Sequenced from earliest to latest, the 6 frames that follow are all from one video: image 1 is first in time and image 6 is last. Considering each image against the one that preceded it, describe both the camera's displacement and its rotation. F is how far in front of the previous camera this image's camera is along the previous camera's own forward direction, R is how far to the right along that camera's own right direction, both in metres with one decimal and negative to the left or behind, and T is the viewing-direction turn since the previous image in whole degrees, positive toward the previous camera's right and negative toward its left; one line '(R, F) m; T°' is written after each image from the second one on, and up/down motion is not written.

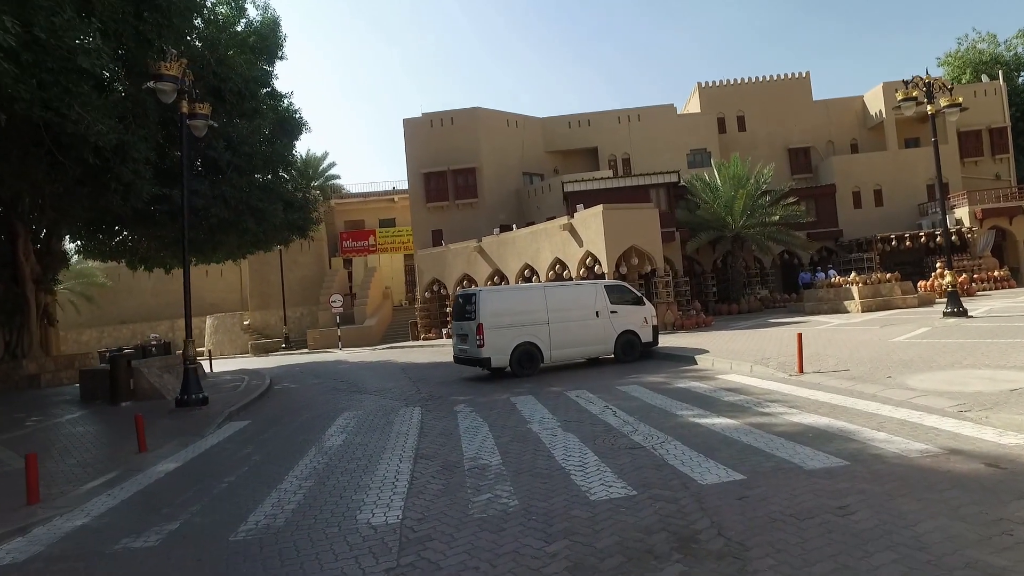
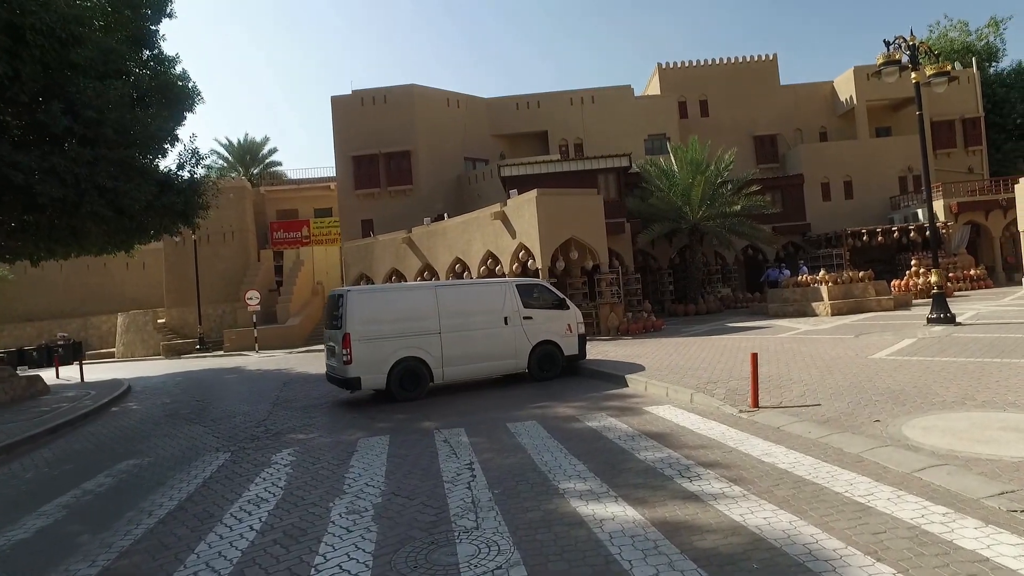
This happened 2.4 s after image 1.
(+1.4, +3.0) m; +2°
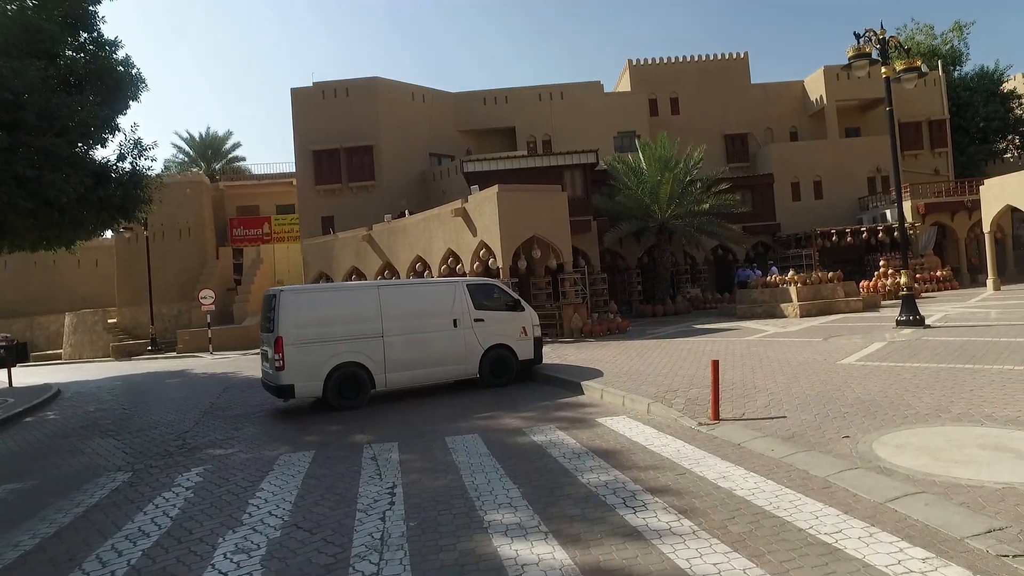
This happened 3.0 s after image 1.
(+0.4, +0.7) m; +2°
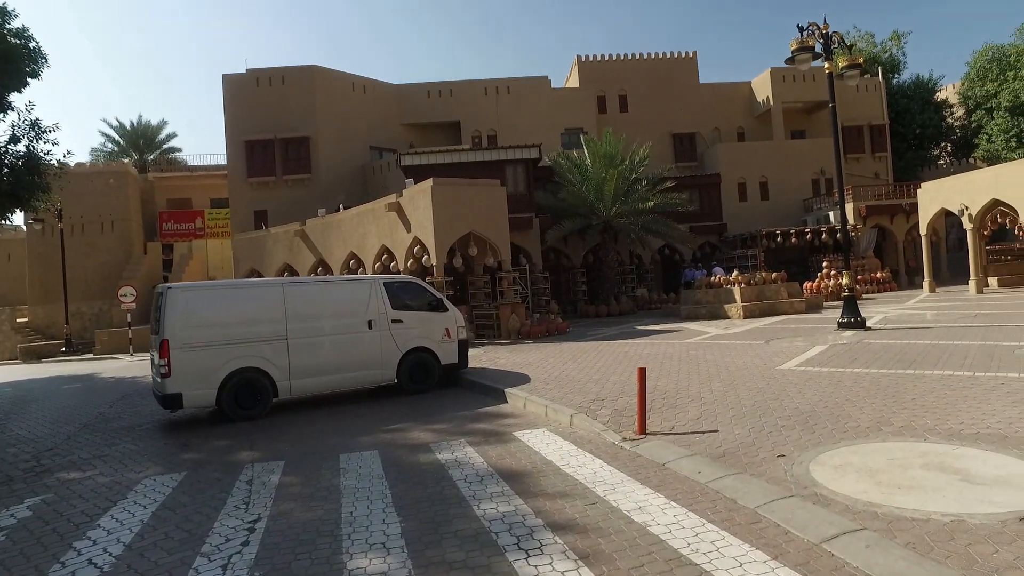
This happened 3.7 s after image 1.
(+0.5, +0.8) m; +4°
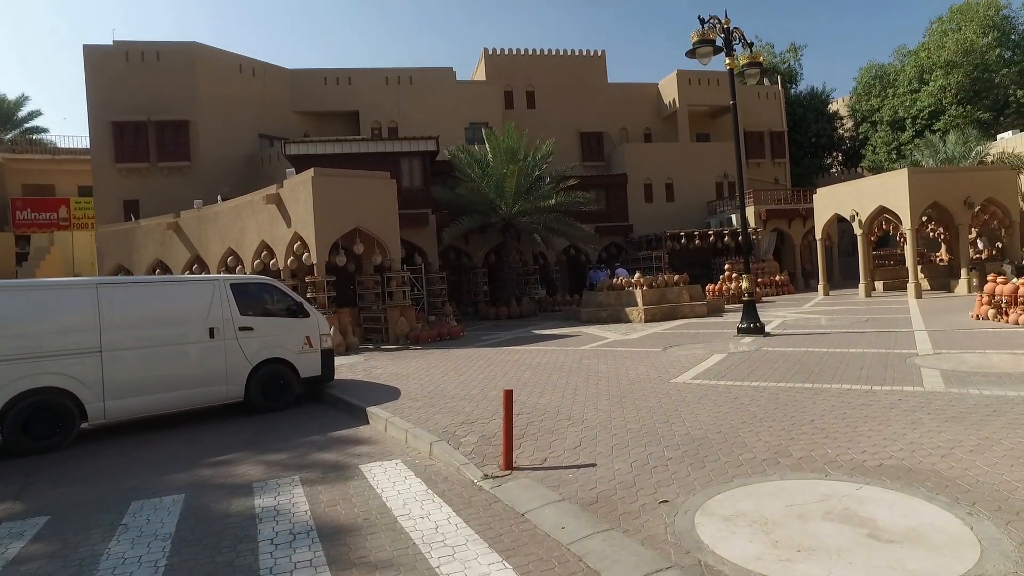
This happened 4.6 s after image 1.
(+0.6, +1.1) m; +7°
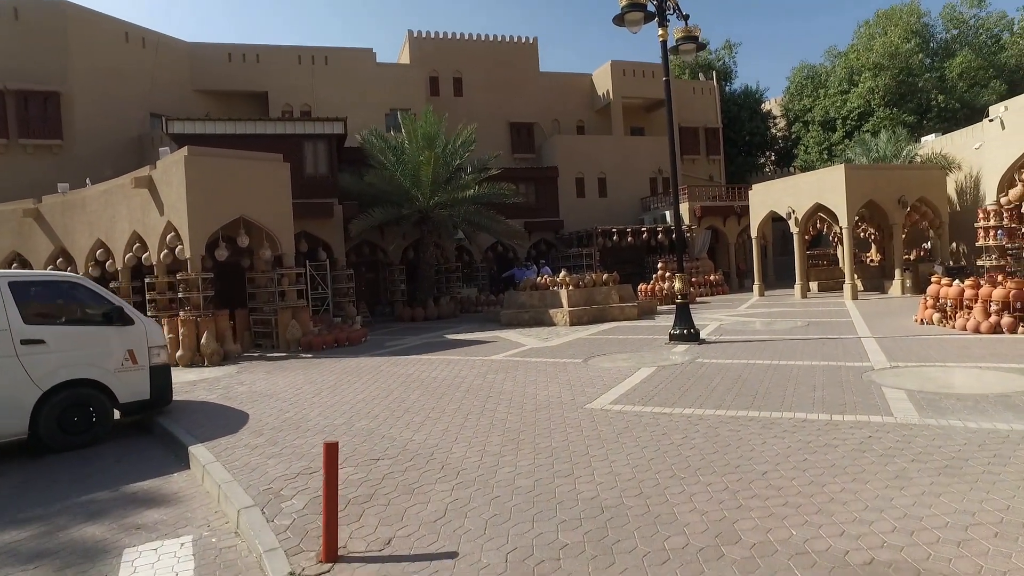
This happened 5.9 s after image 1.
(+0.6, +1.7) m; +5°
